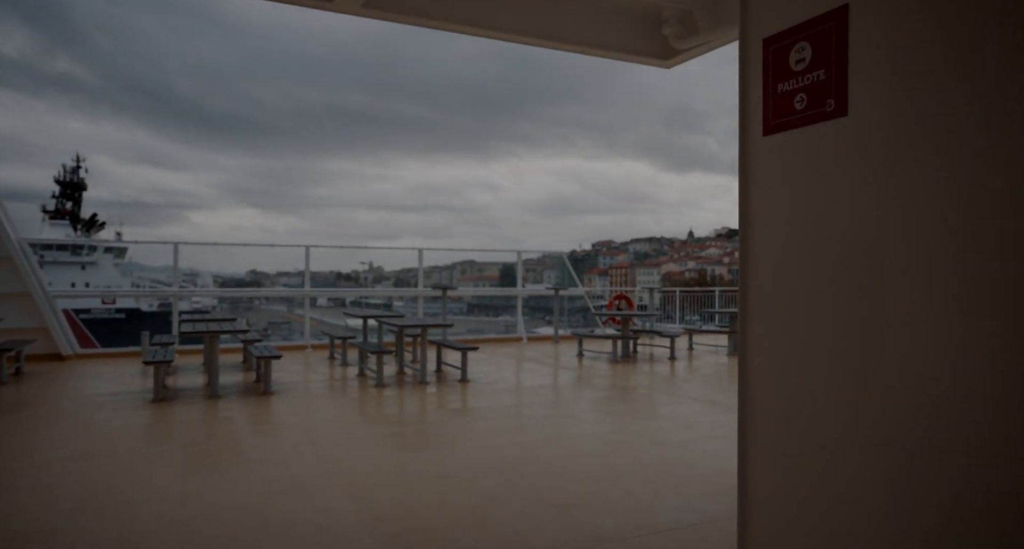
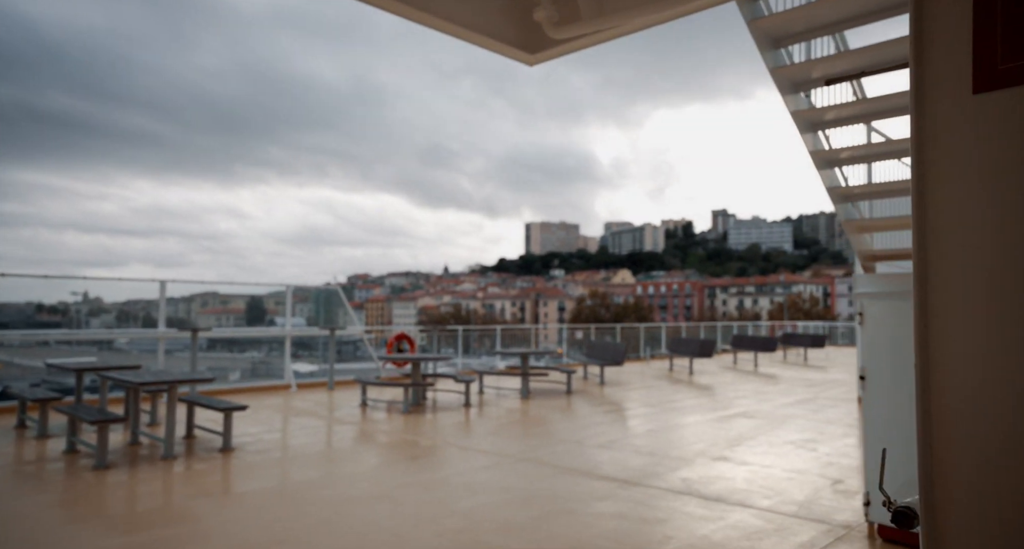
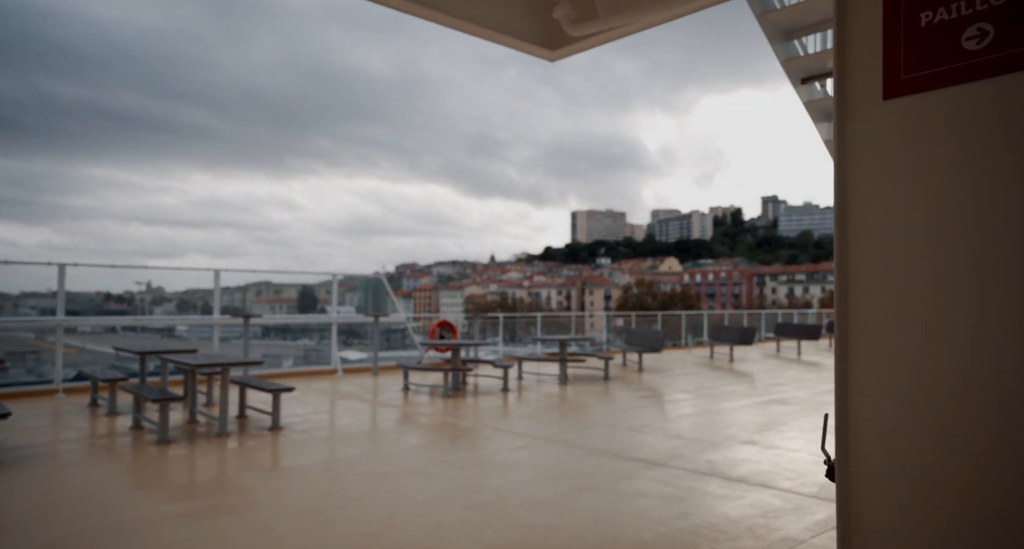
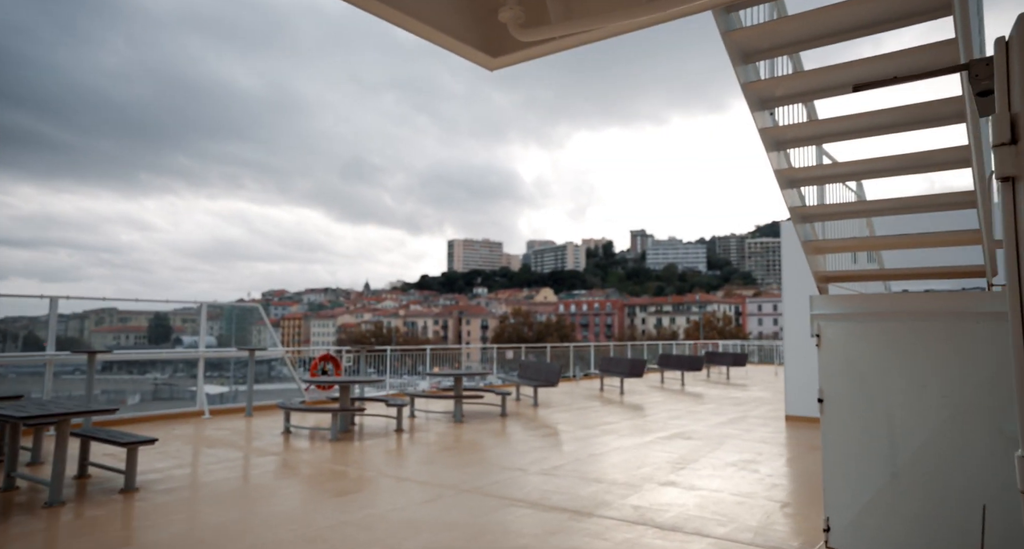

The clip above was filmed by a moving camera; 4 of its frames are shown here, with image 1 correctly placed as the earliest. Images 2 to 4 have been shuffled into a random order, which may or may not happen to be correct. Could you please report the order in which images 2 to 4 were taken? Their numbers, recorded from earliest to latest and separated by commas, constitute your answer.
3, 2, 4
